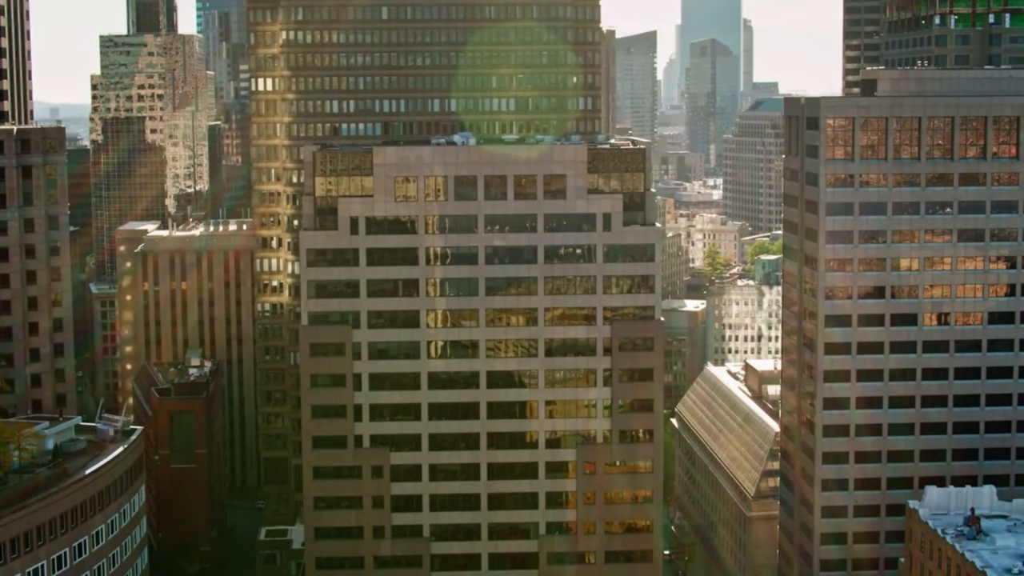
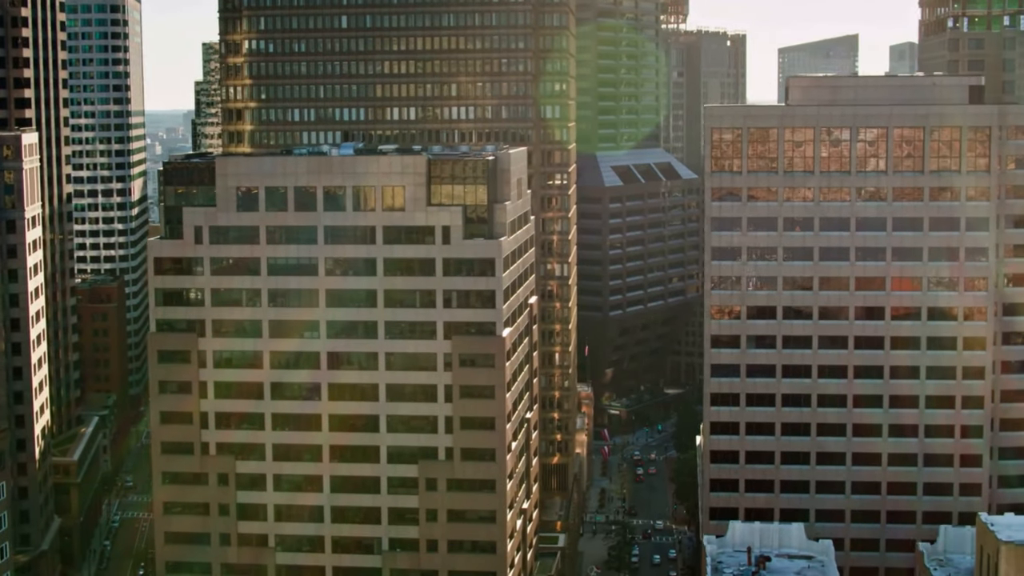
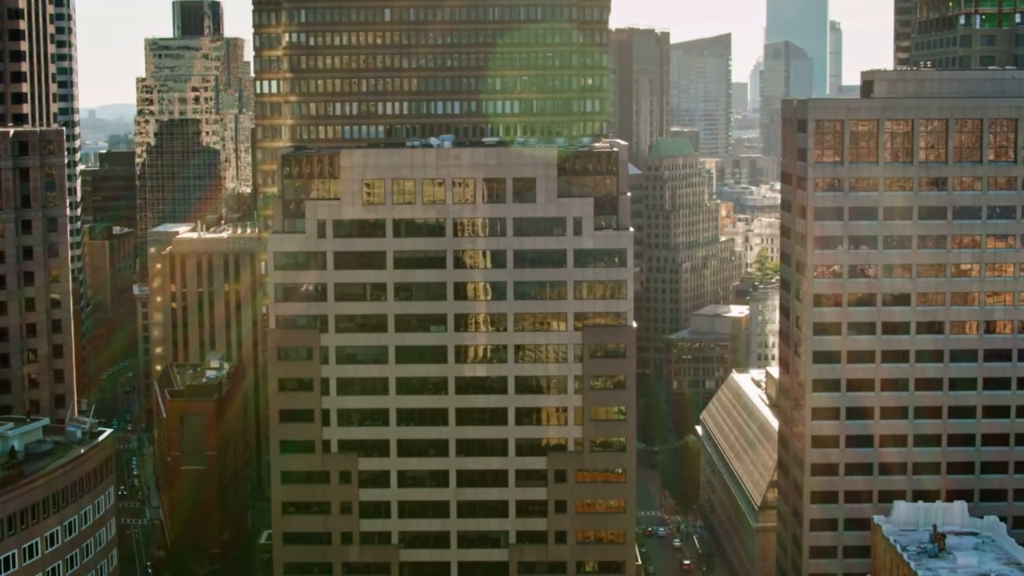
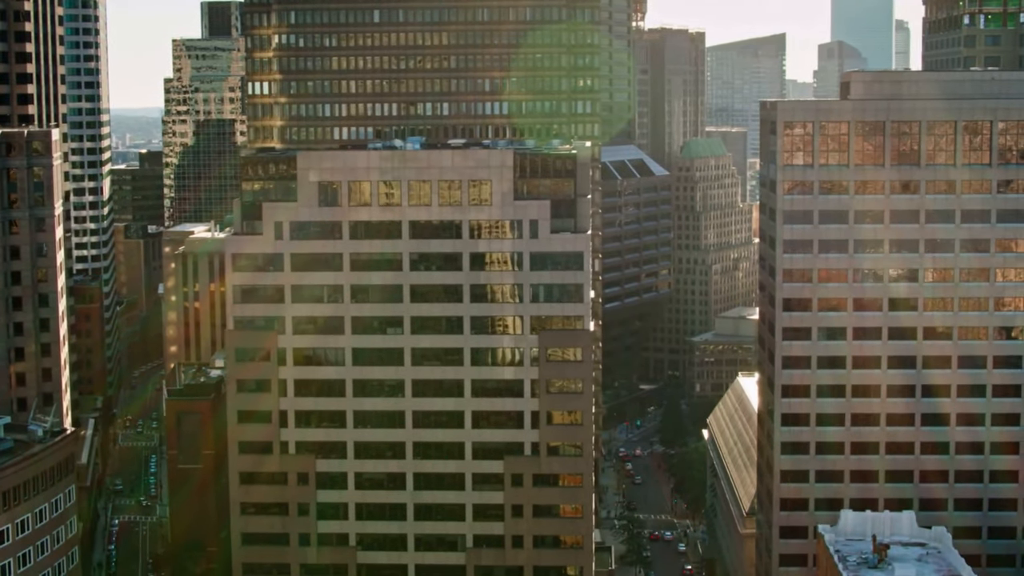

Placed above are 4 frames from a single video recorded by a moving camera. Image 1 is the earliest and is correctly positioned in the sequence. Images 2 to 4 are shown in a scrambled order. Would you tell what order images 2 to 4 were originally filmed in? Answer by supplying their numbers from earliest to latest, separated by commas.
3, 4, 2
